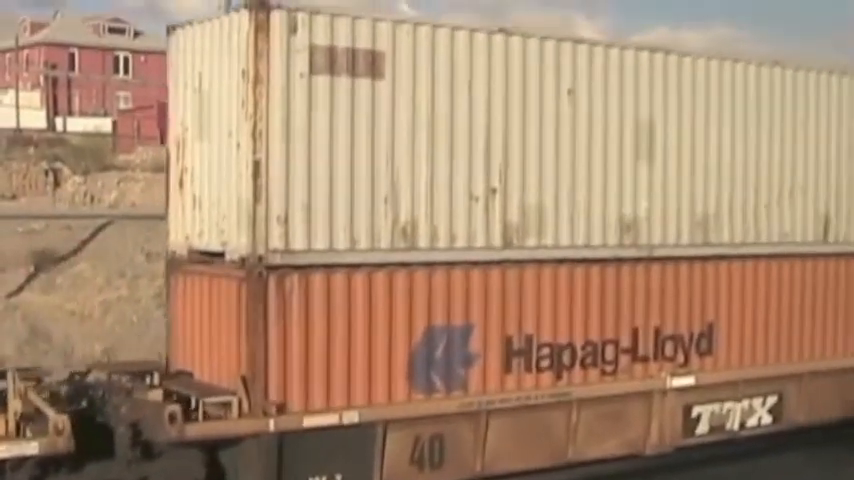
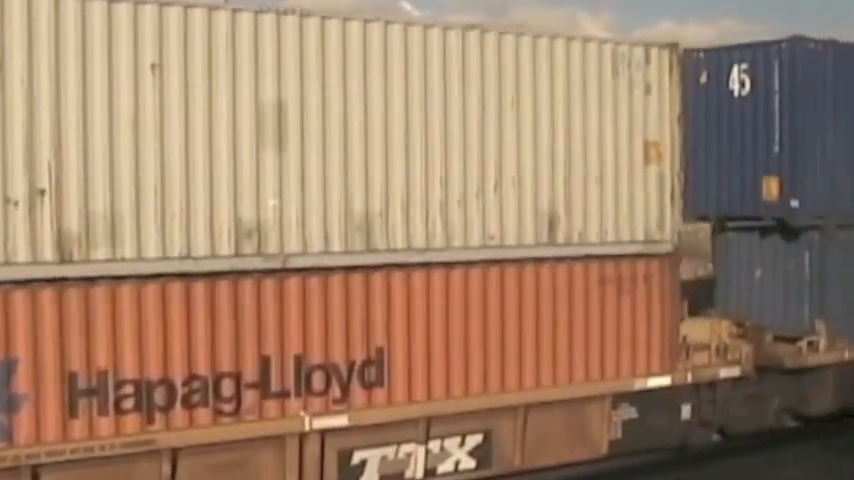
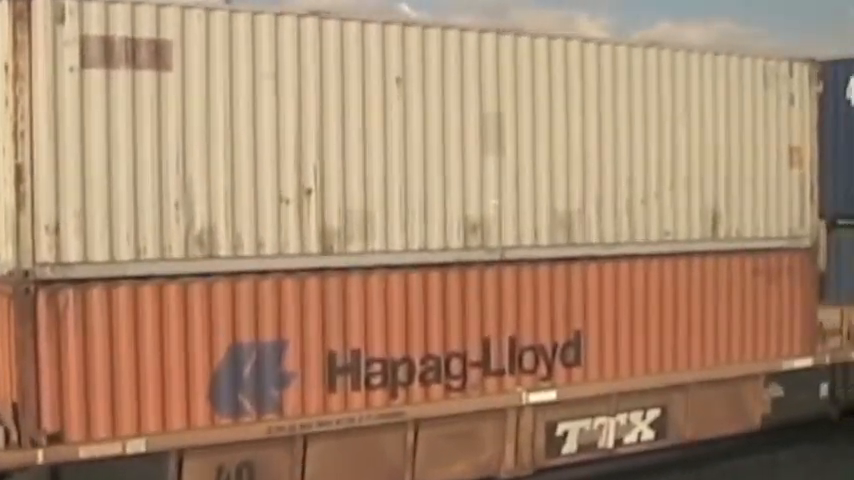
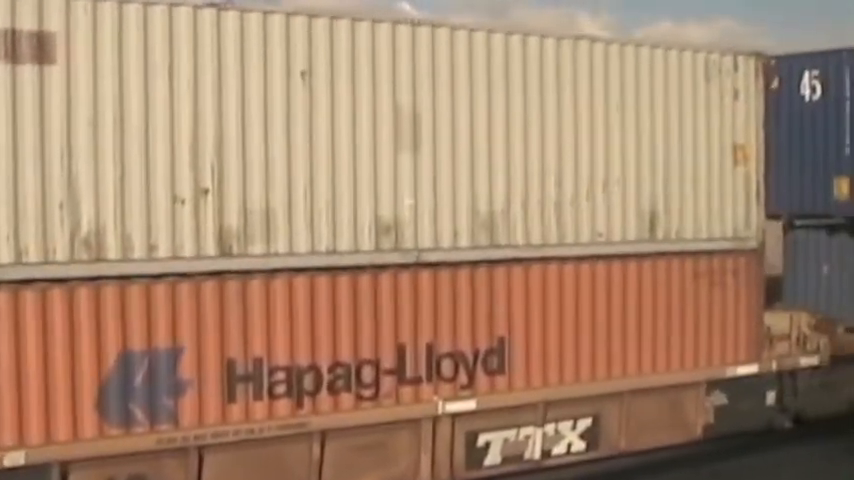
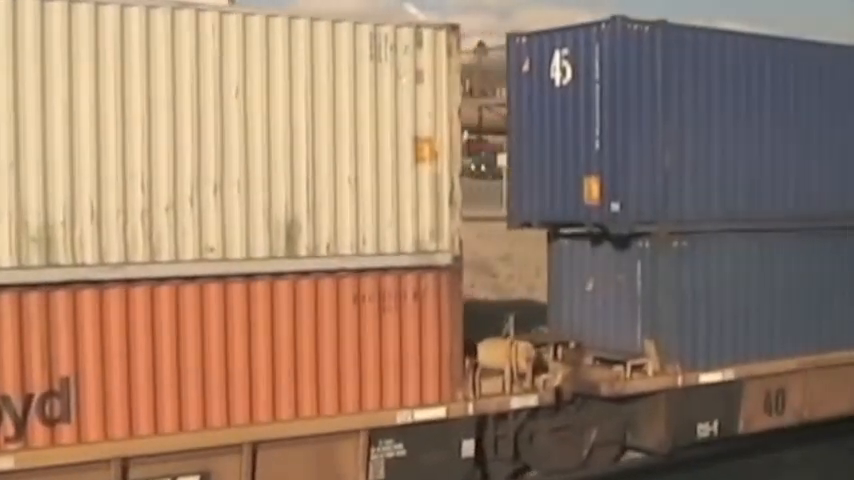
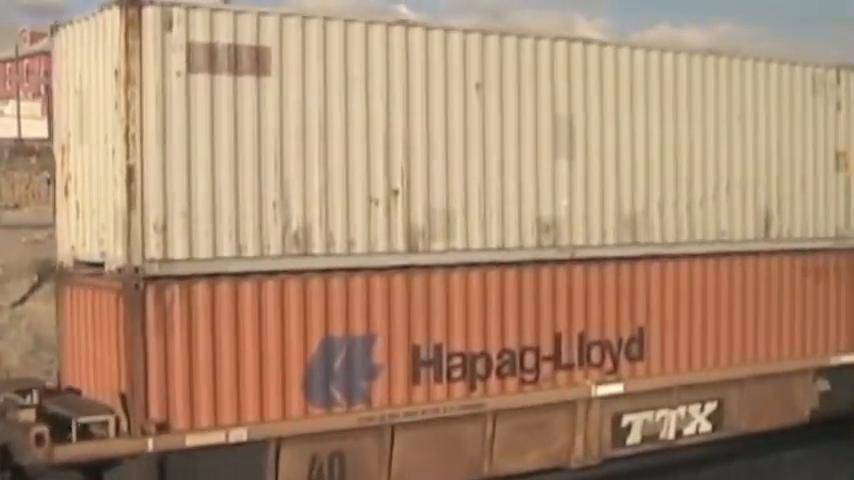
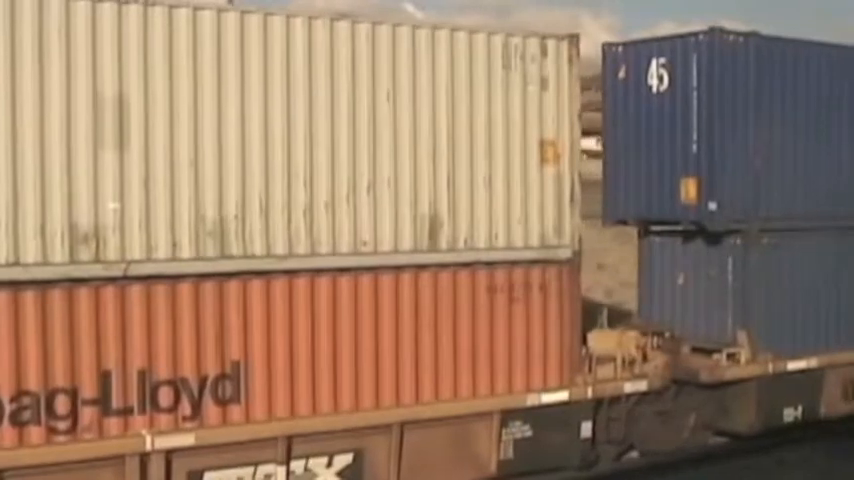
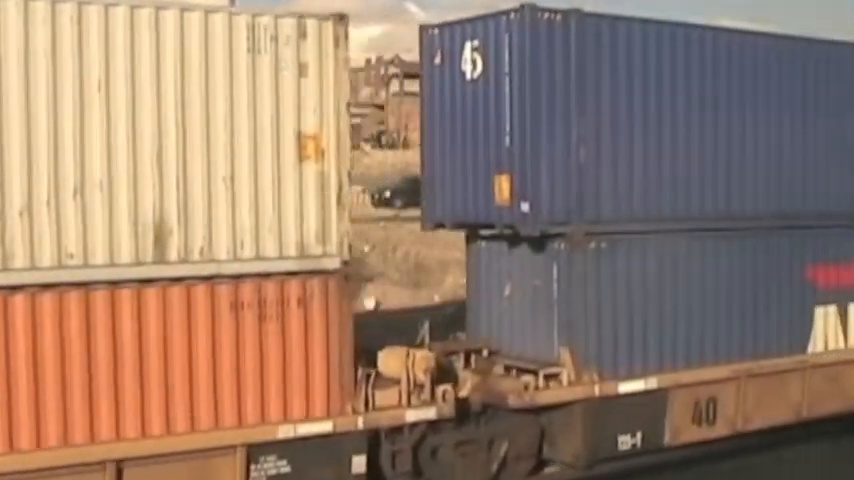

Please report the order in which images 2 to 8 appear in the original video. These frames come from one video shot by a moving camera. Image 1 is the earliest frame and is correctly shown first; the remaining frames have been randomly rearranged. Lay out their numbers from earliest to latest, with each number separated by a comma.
6, 3, 4, 2, 7, 5, 8
